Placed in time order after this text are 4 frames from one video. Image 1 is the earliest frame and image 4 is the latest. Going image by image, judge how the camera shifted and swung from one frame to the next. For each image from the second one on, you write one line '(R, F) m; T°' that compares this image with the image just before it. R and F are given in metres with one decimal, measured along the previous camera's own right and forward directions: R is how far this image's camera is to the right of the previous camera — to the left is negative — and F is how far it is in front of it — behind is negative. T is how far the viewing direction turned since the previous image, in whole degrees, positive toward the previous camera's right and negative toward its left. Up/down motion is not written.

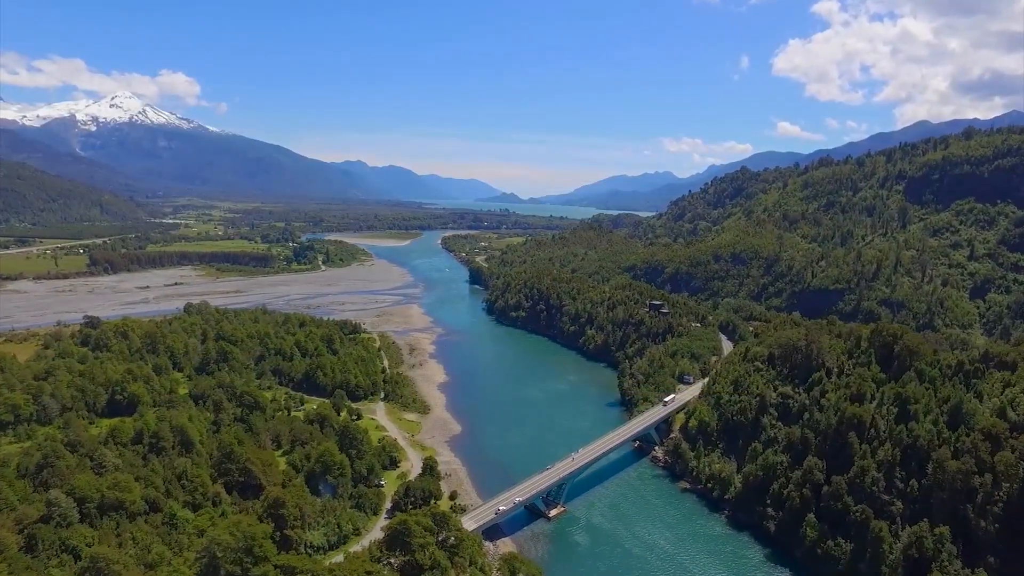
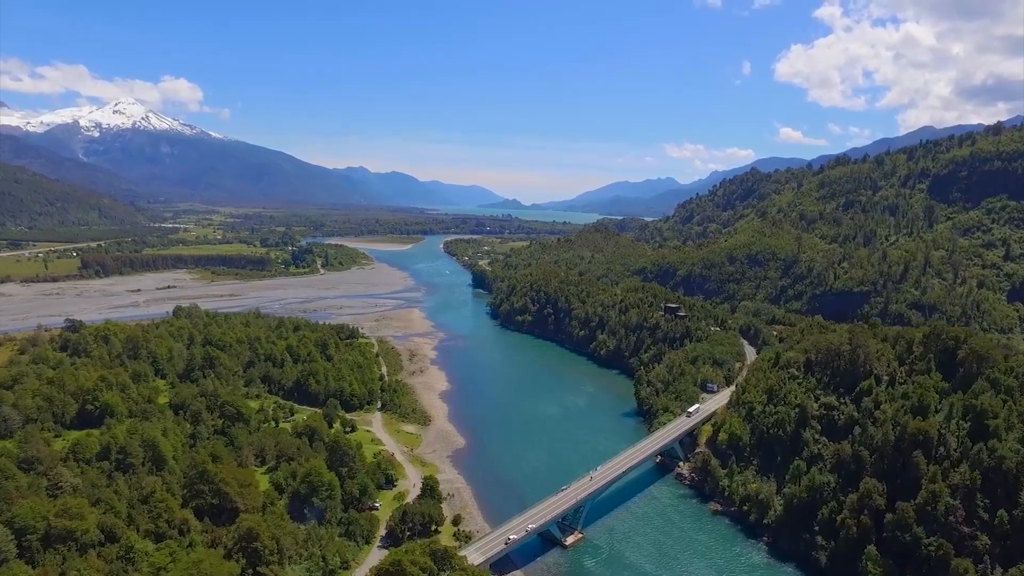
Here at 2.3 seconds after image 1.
(-0.7, +5.8) m; 0°
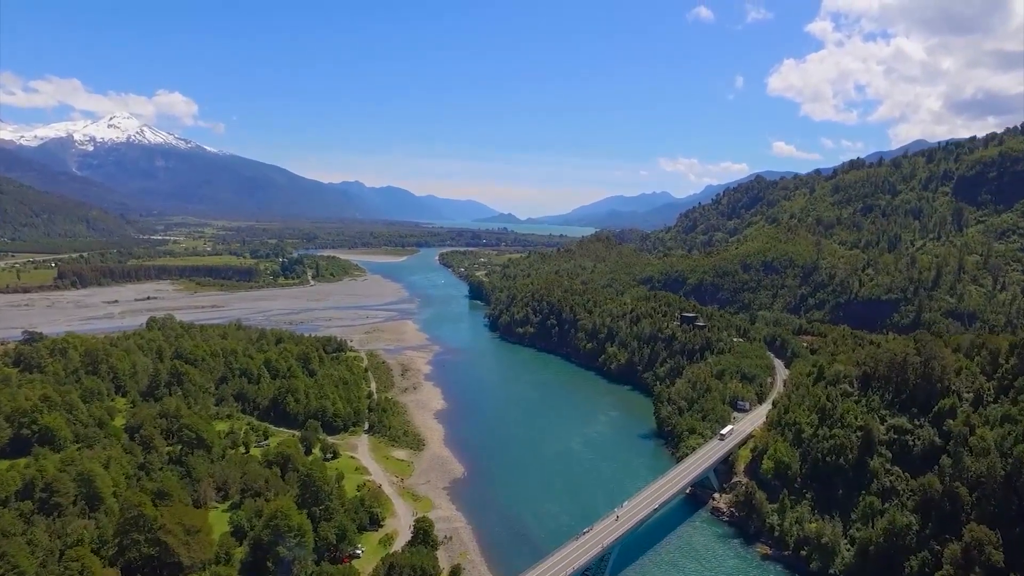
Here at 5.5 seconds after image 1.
(-1.0, +8.1) m; 0°
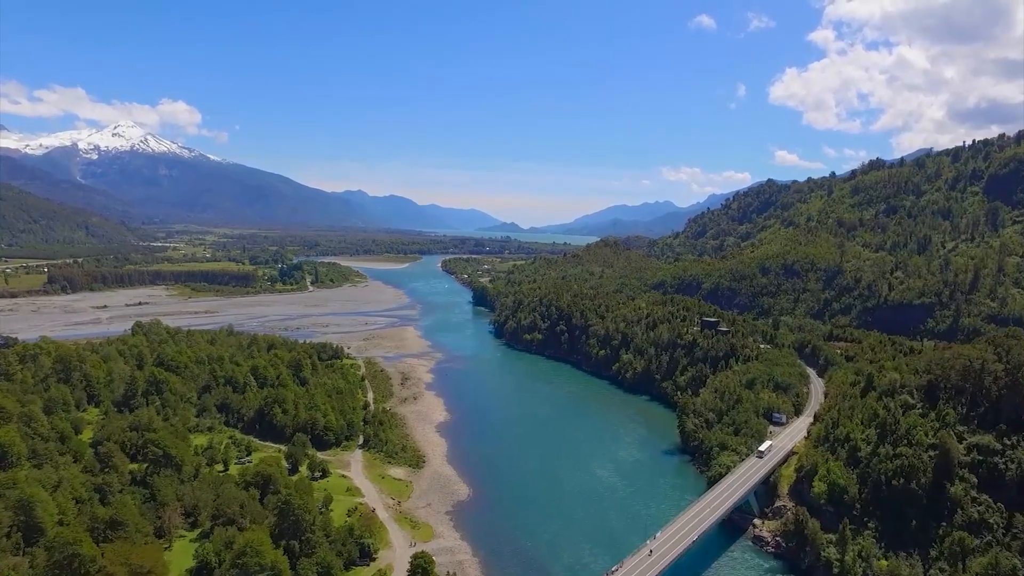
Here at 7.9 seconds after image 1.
(-0.7, +6.0) m; 0°
